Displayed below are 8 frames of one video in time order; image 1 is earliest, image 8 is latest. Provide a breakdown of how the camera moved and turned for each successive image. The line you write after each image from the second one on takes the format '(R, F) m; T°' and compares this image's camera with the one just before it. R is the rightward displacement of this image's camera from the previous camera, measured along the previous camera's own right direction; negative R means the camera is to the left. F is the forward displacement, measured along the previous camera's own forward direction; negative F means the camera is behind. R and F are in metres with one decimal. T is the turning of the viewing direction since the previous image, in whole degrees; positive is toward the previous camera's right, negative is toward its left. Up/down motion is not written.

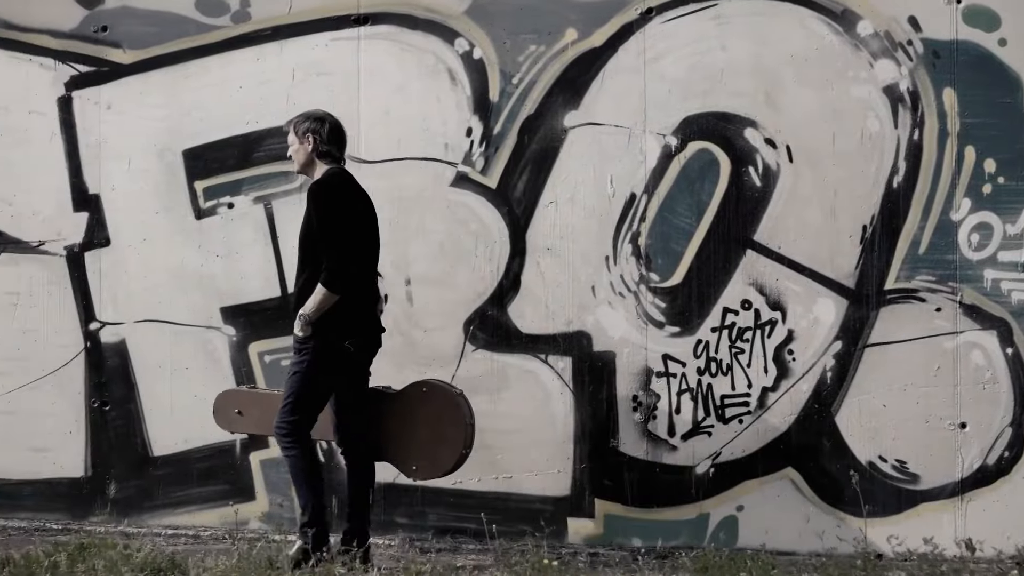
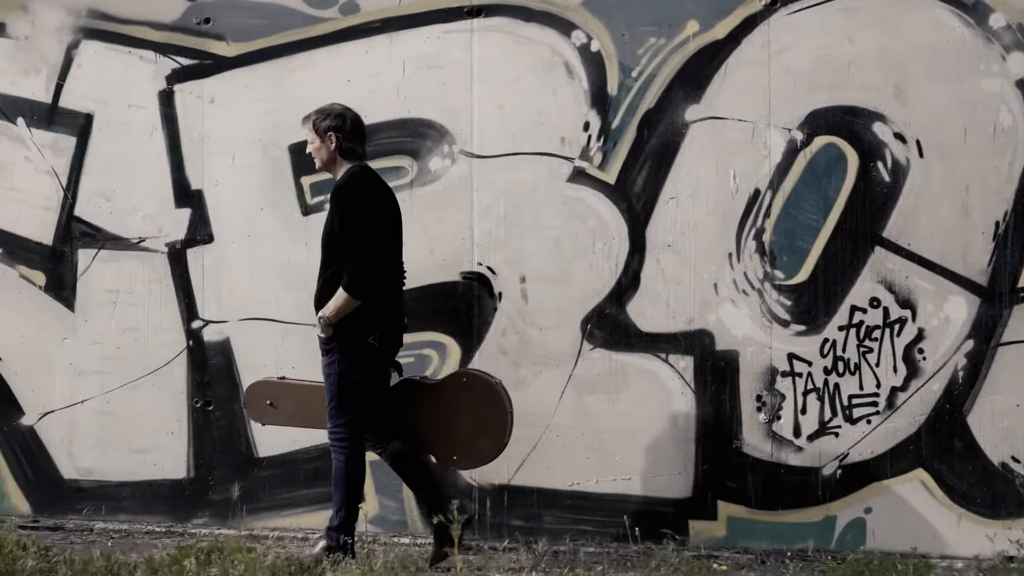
(-0.5, +0.1) m; 0°
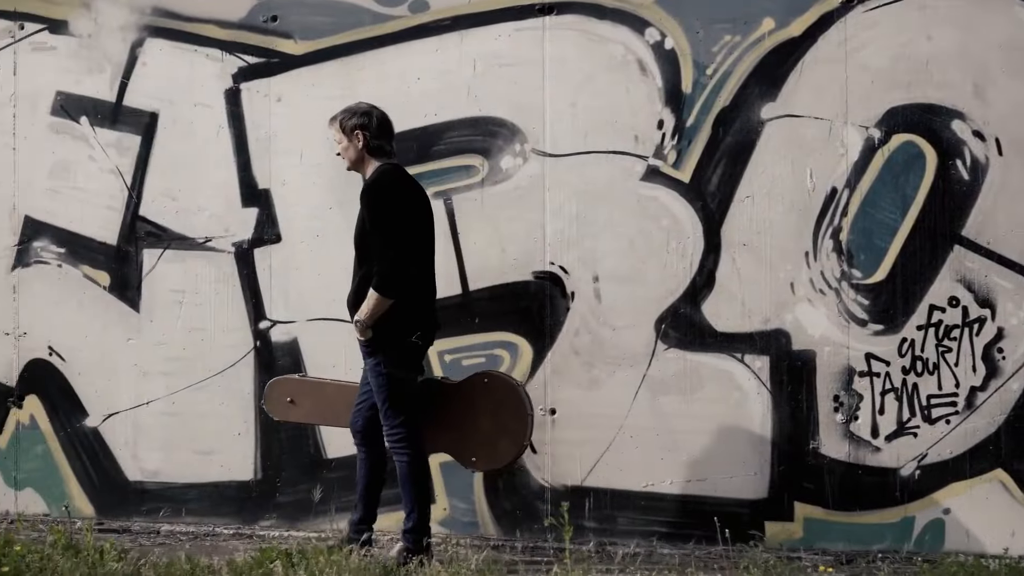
(-0.3, 0.0) m; 0°
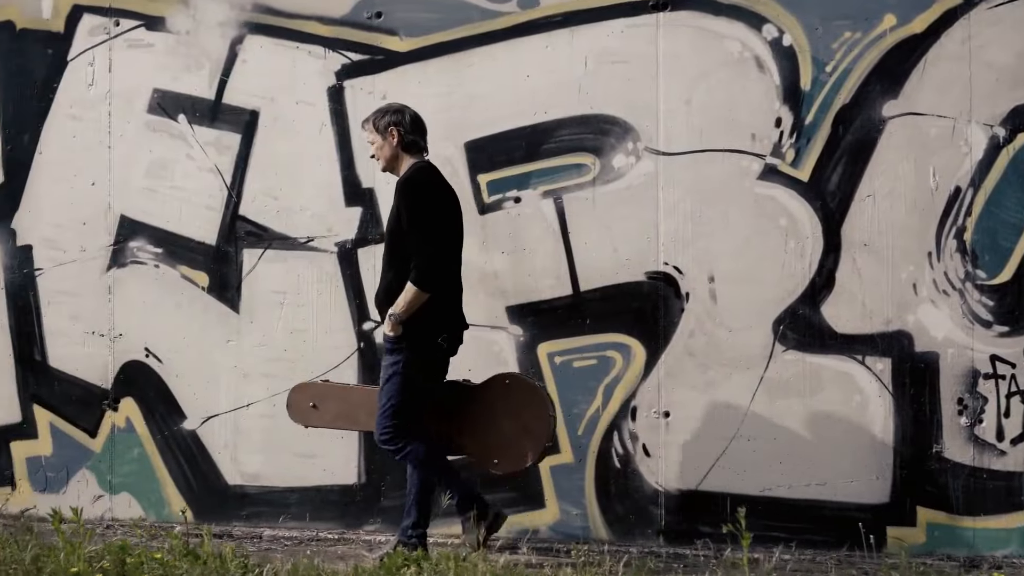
(-0.4, +0.1) m; 0°
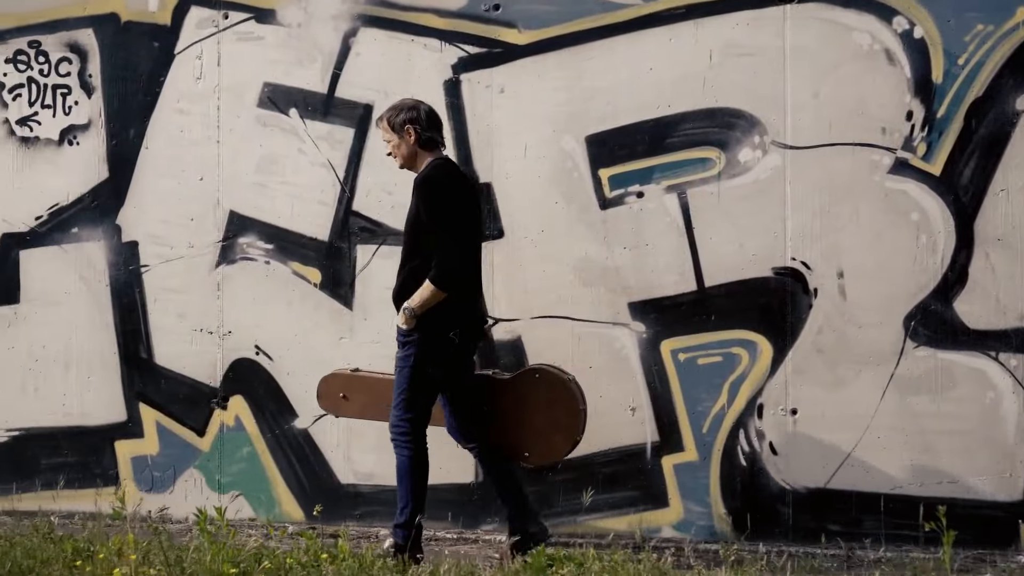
(-0.5, +0.1) m; 0°
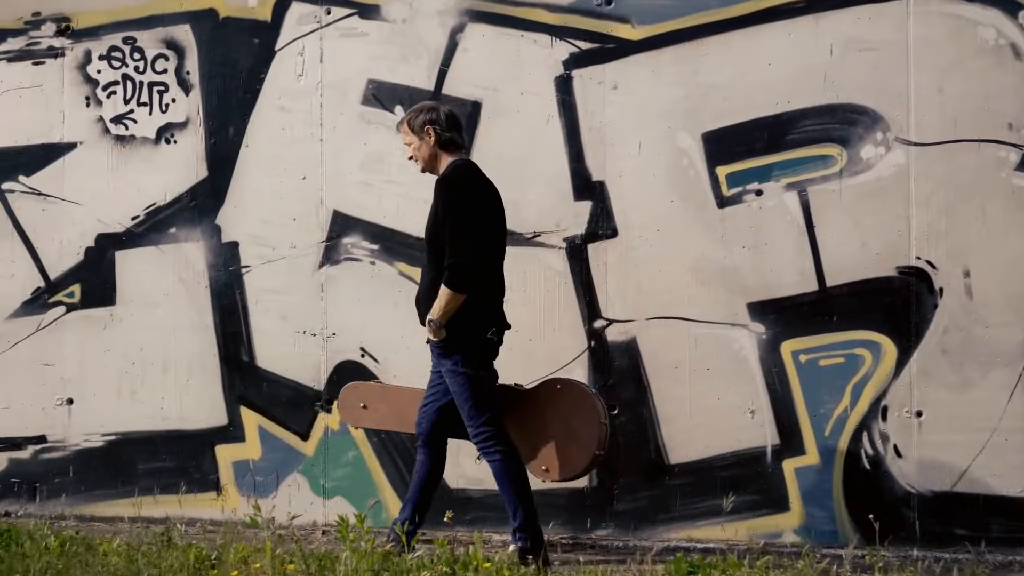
(-0.4, +0.1) m; 0°
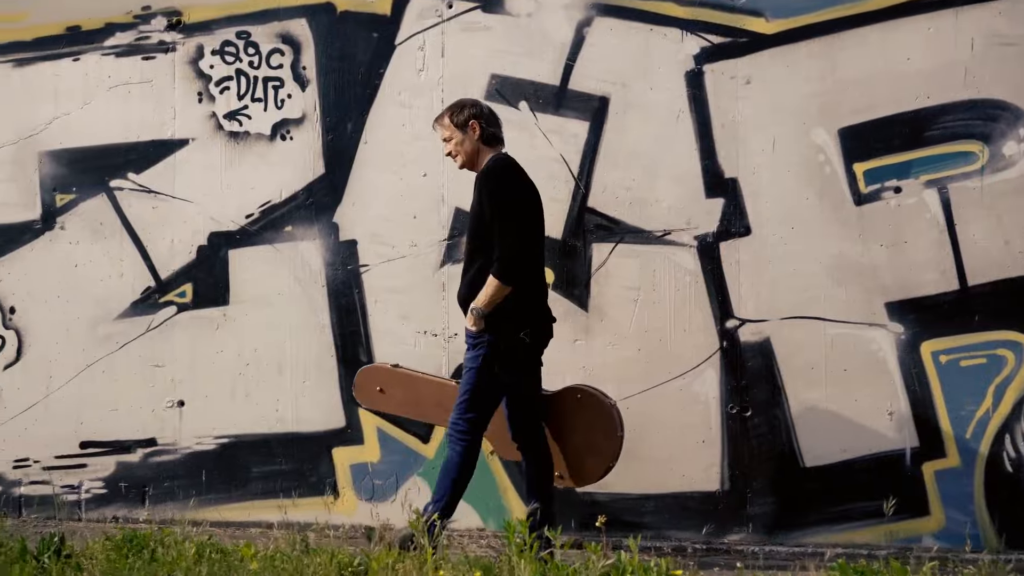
(-0.5, +0.1) m; 0°
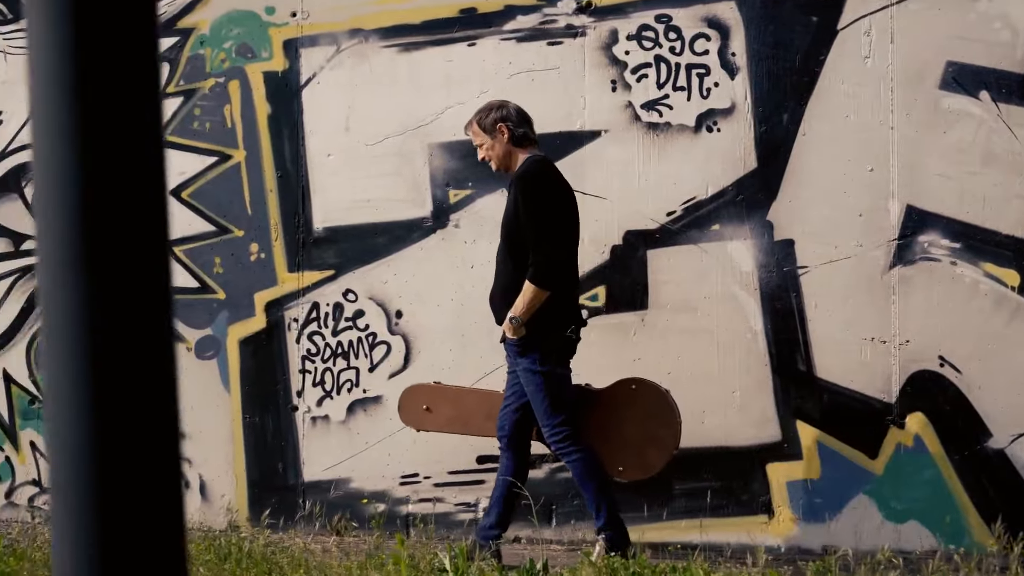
(-1.7, +0.3) m; +1°
